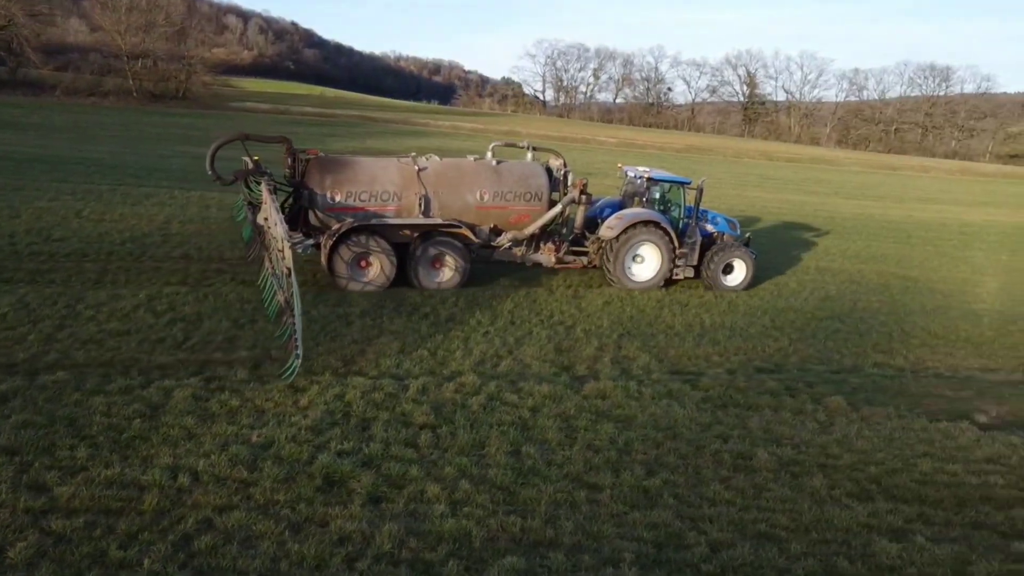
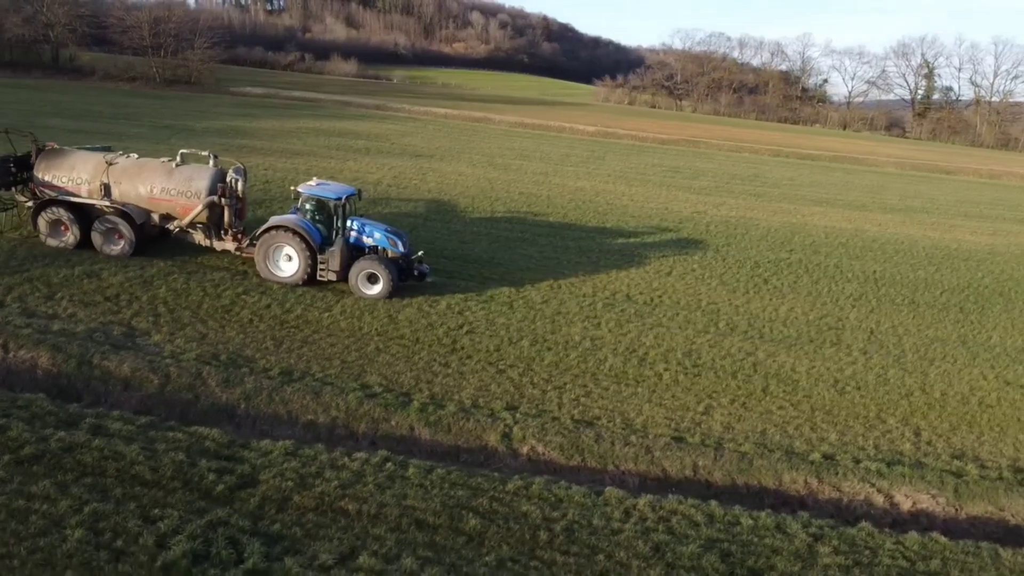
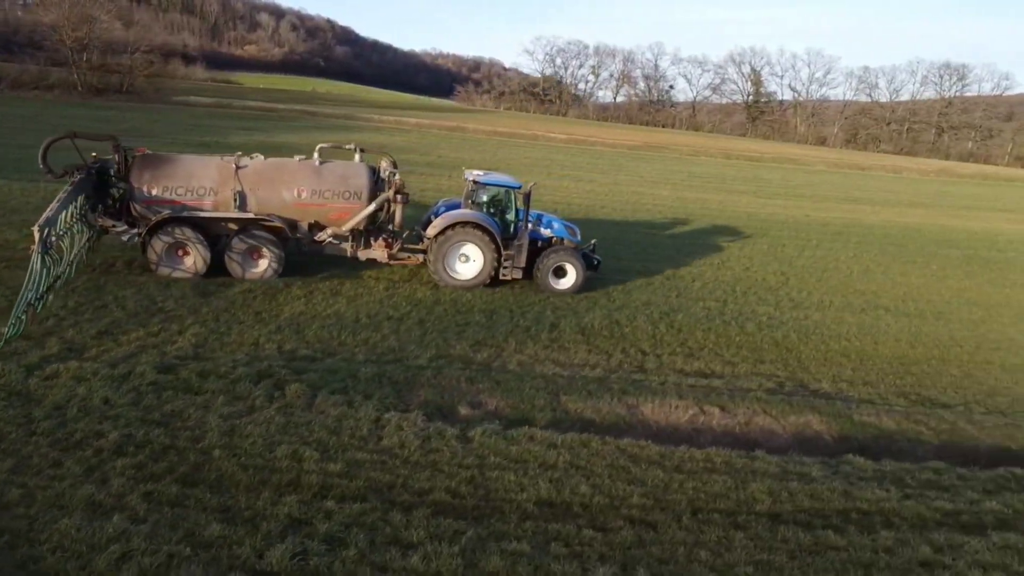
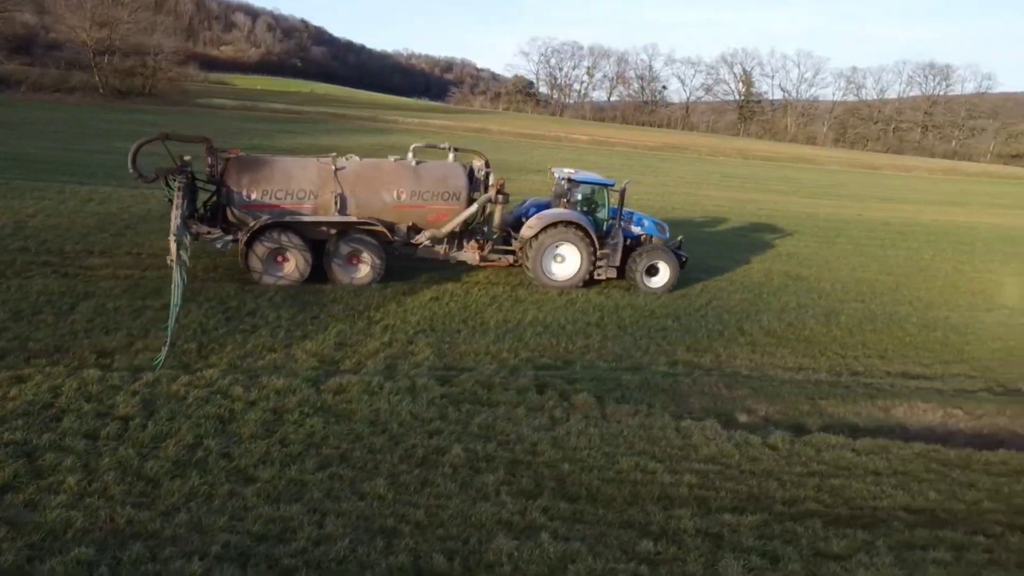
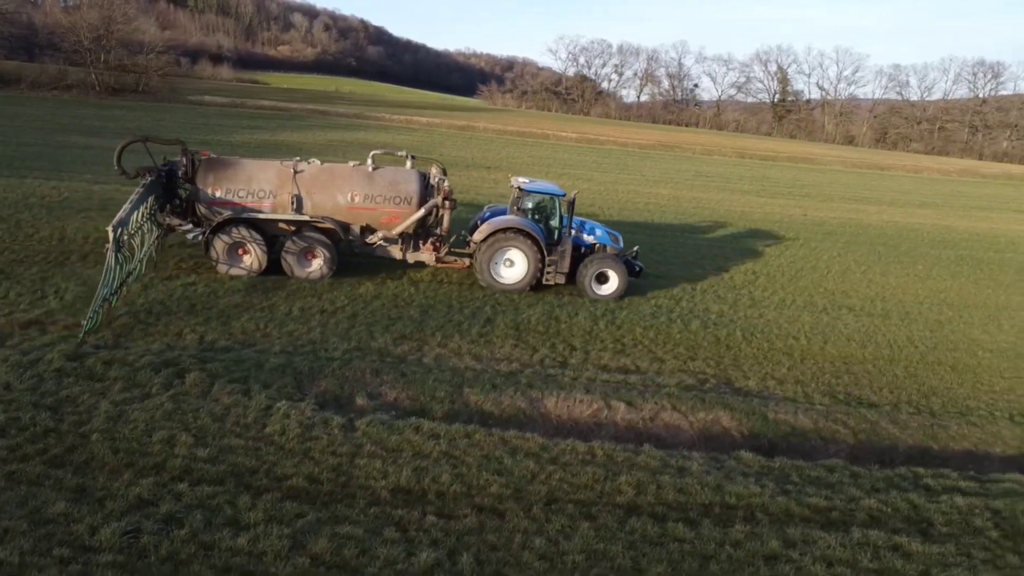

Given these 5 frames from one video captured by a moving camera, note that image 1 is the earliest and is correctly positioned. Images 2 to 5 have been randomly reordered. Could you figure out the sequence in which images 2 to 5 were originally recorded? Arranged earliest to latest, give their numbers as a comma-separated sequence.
4, 3, 5, 2
